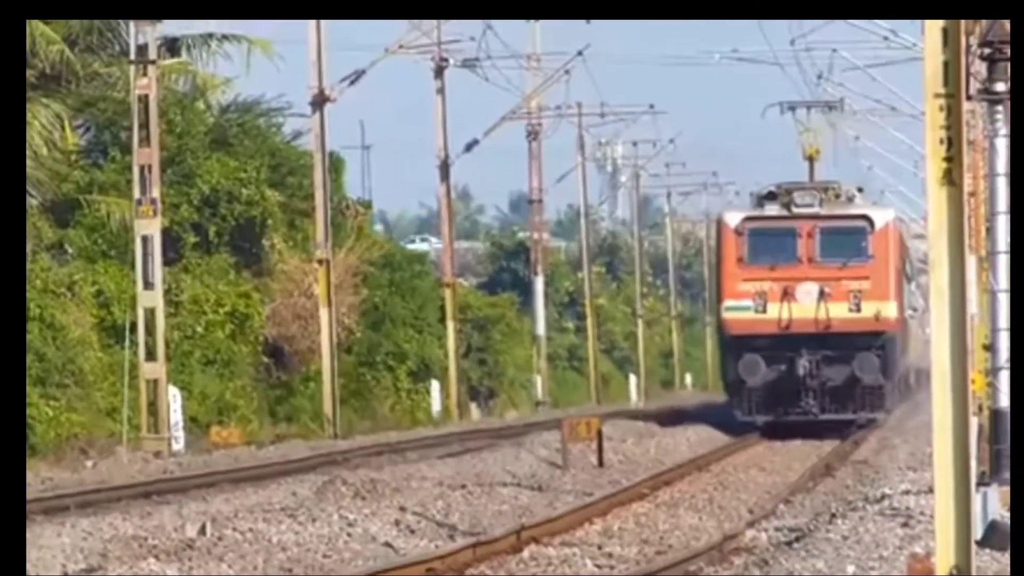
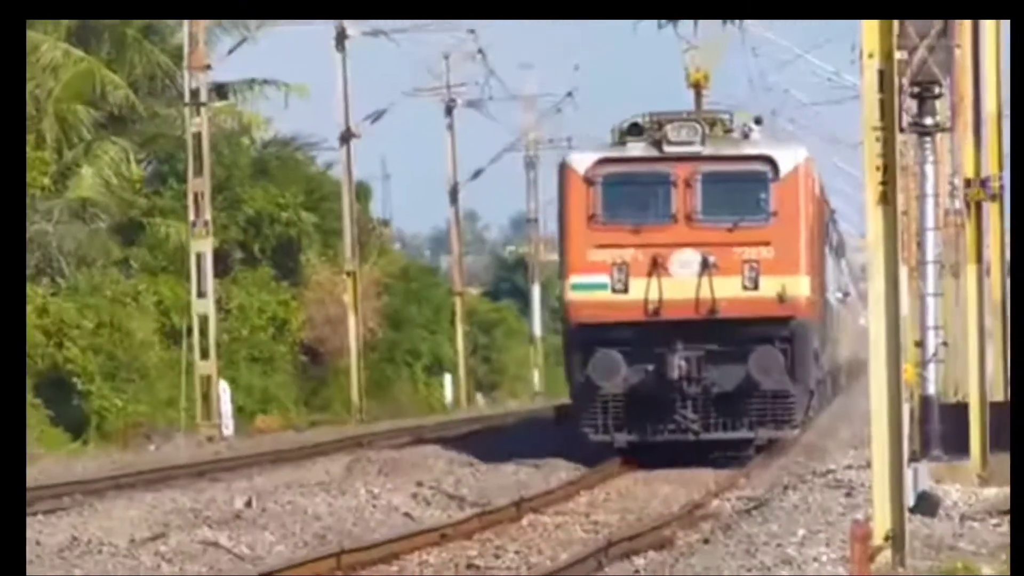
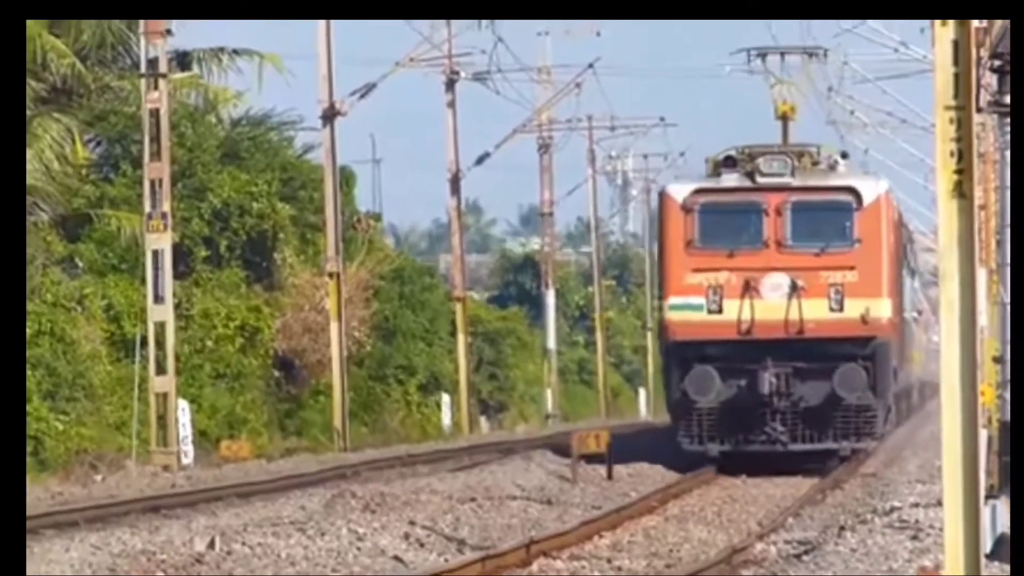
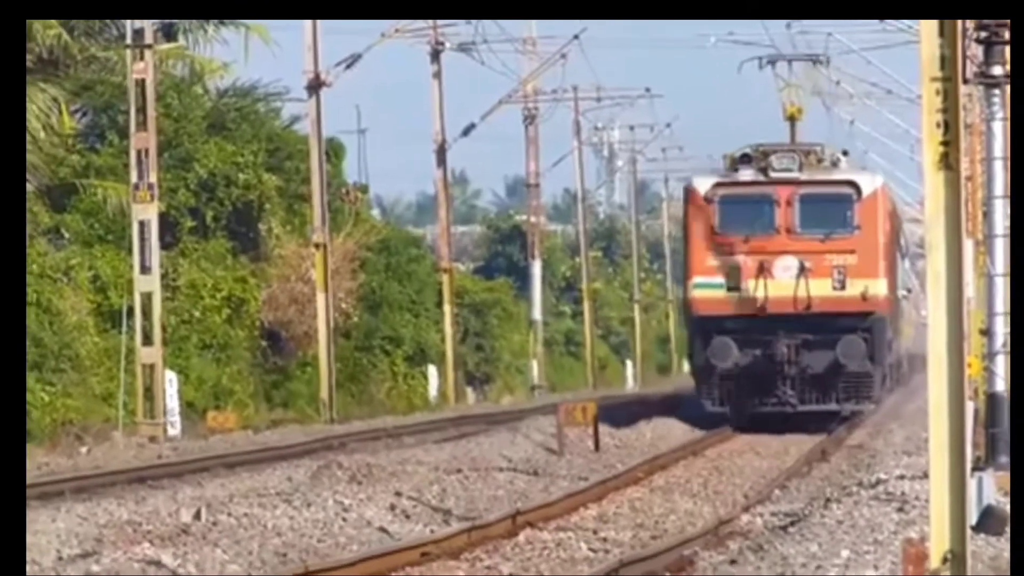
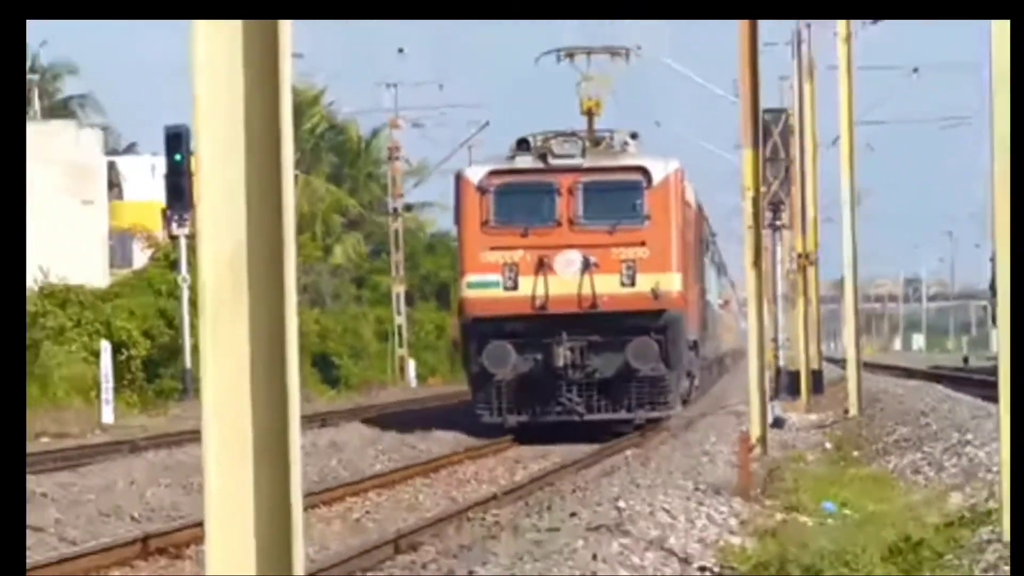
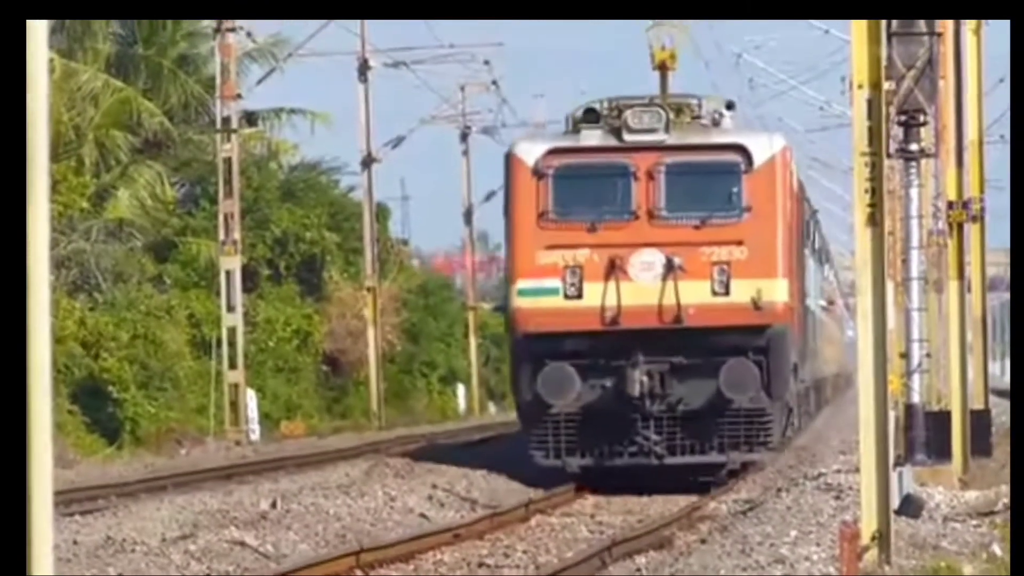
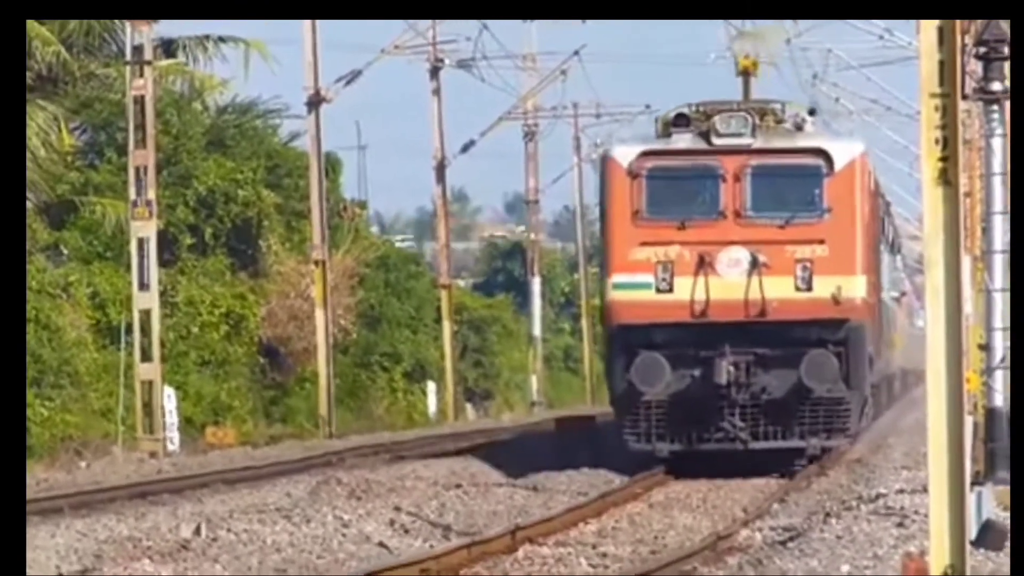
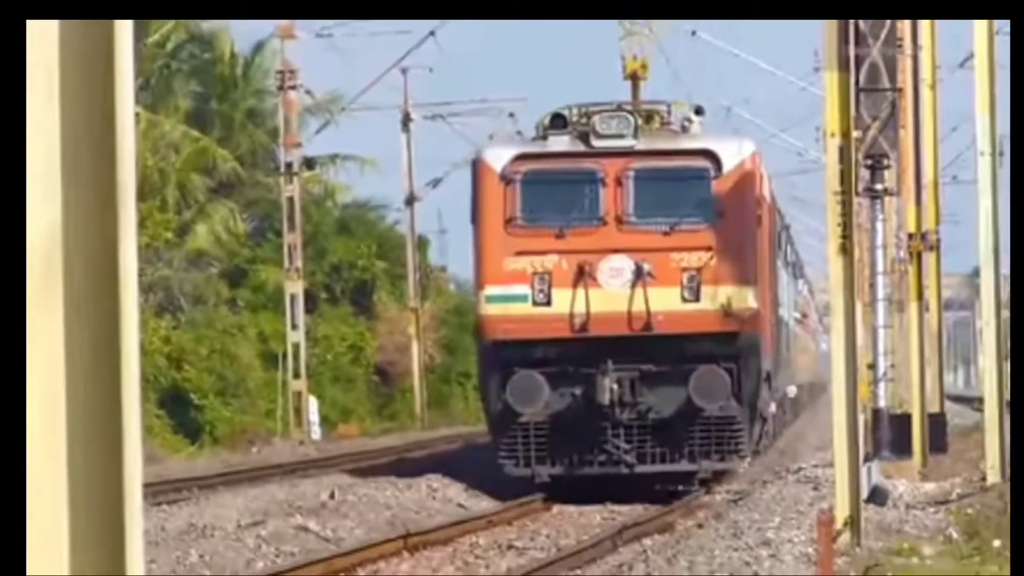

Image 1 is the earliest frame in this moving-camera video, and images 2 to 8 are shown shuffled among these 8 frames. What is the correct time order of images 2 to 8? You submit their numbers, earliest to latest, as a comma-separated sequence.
4, 3, 7, 2, 6, 8, 5
